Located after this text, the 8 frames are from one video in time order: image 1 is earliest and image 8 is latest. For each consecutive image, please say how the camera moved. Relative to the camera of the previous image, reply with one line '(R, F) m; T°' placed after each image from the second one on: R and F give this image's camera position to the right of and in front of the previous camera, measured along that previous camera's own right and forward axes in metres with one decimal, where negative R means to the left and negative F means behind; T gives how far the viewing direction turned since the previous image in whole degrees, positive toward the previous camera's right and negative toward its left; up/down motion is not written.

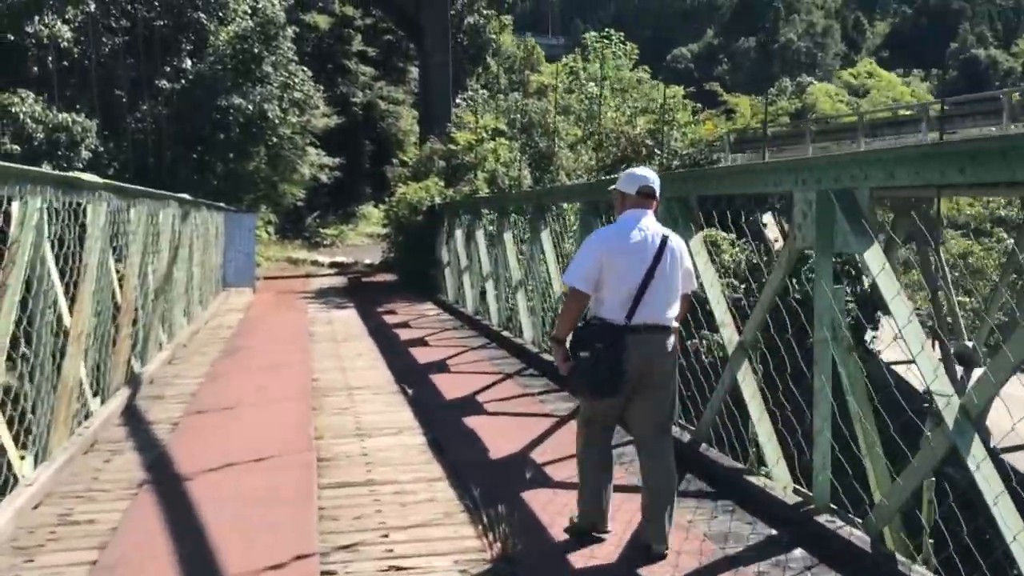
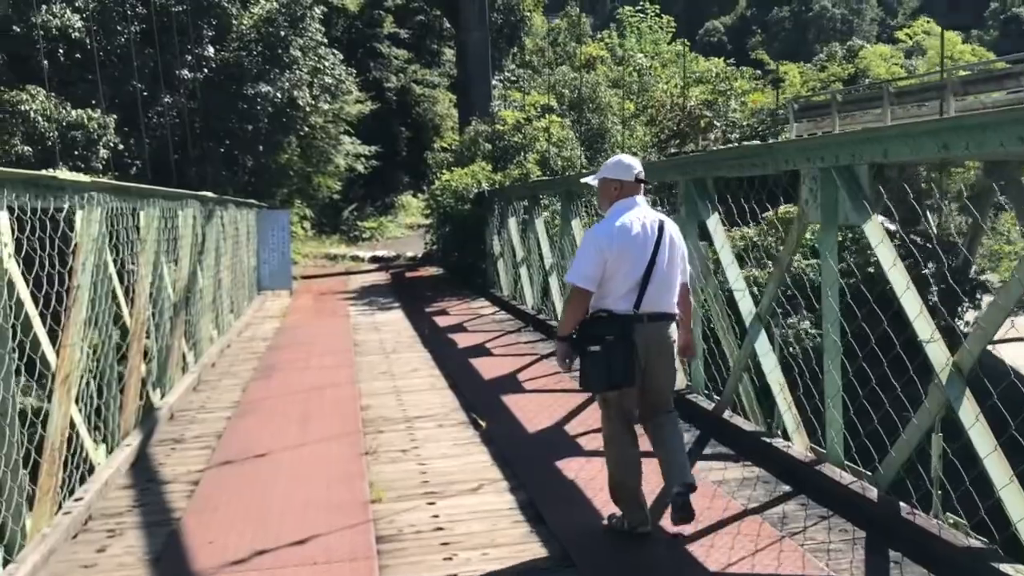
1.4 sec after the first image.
(-0.2, +1.1) m; -2°
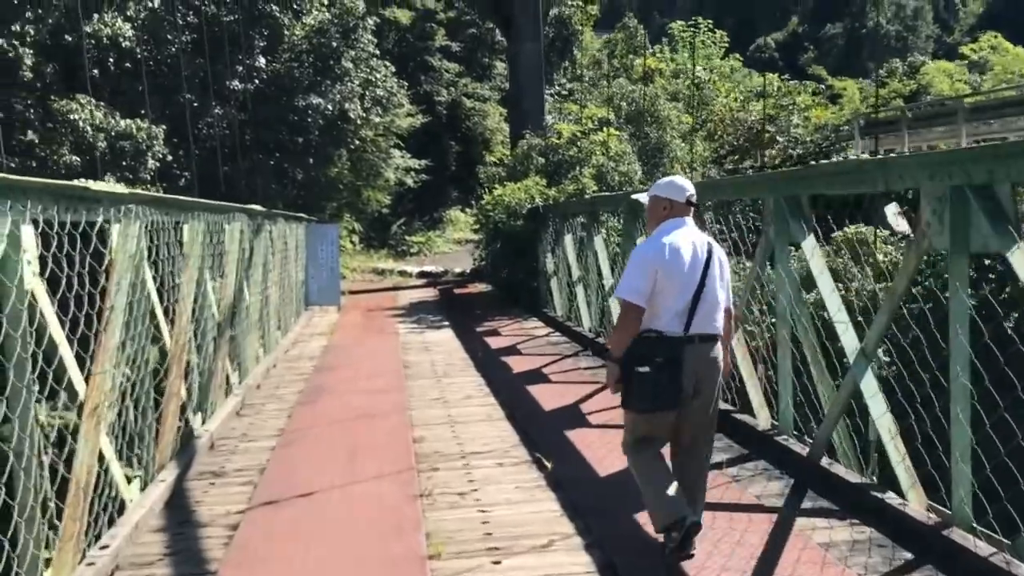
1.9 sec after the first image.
(-0.1, +0.4) m; -3°
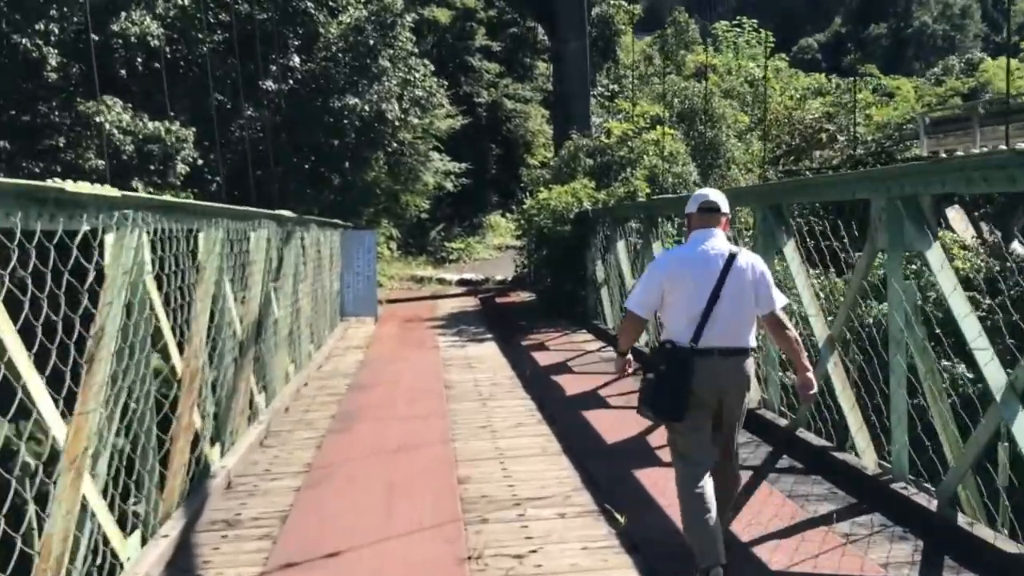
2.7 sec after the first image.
(-0.1, +0.7) m; -2°
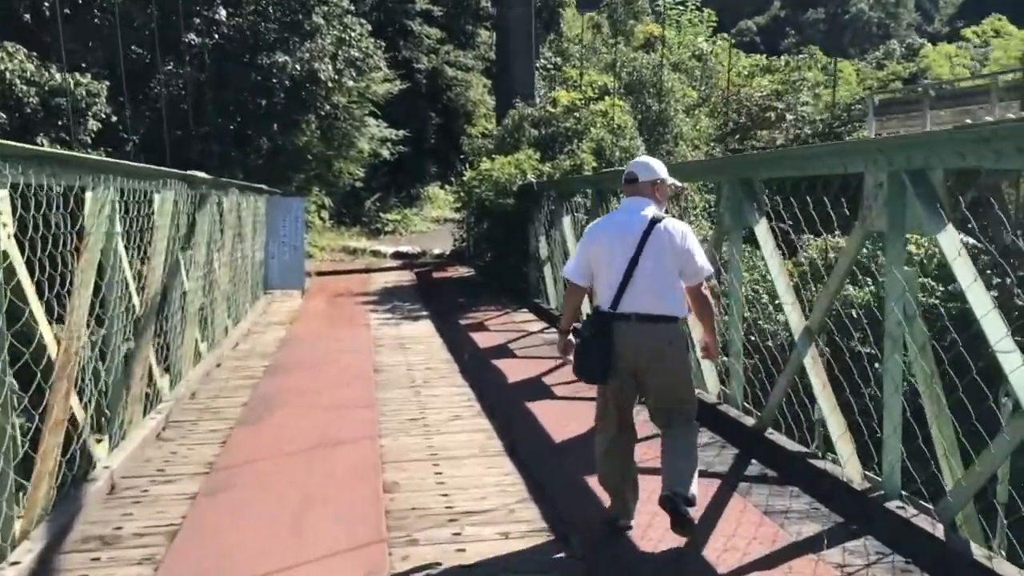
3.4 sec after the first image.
(0.0, +0.6) m; +4°
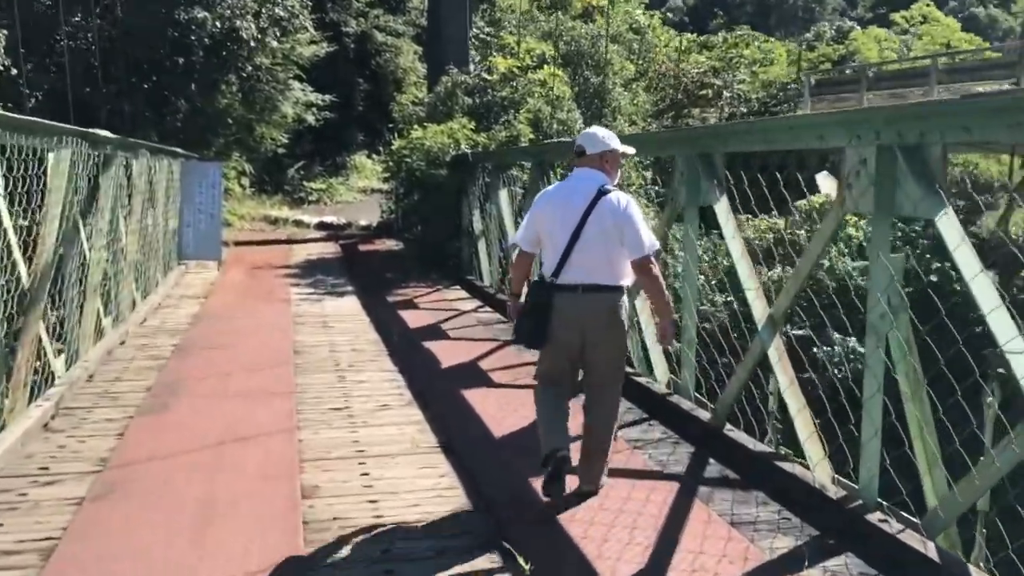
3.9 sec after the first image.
(0.0, +0.4) m; +4°
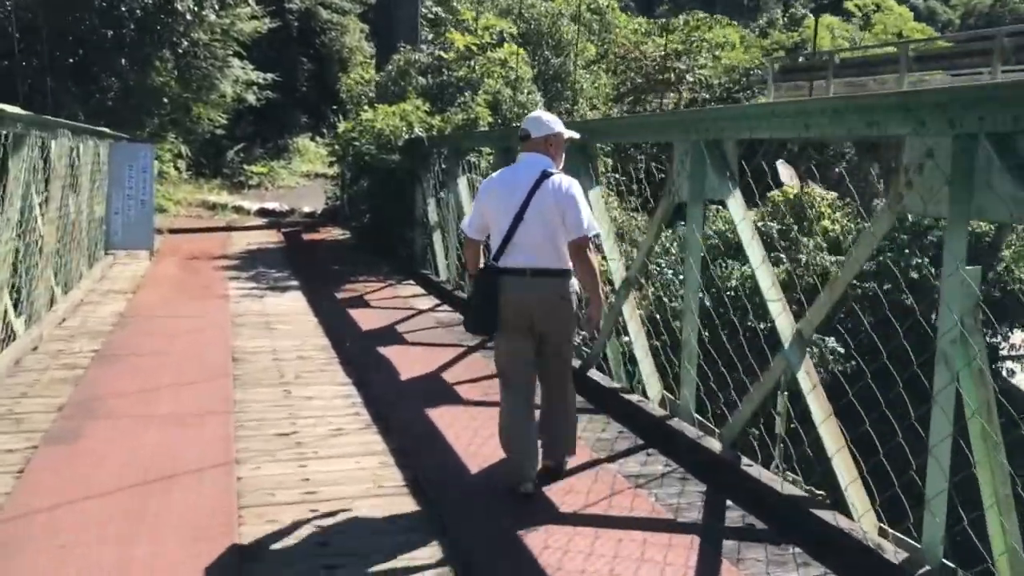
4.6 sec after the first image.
(-0.1, +0.6) m; +3°
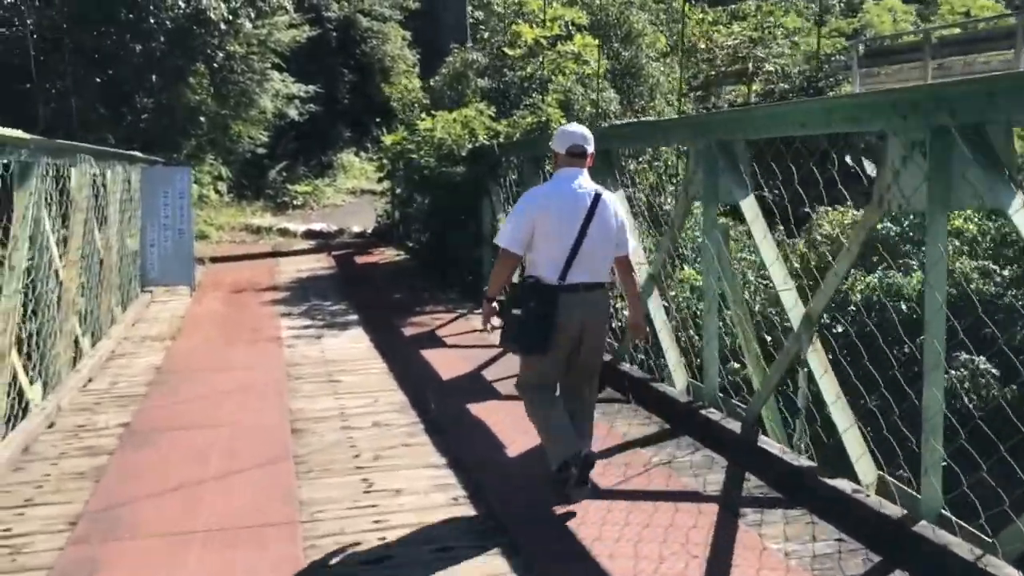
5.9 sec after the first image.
(-0.3, +1.1) m; -2°
